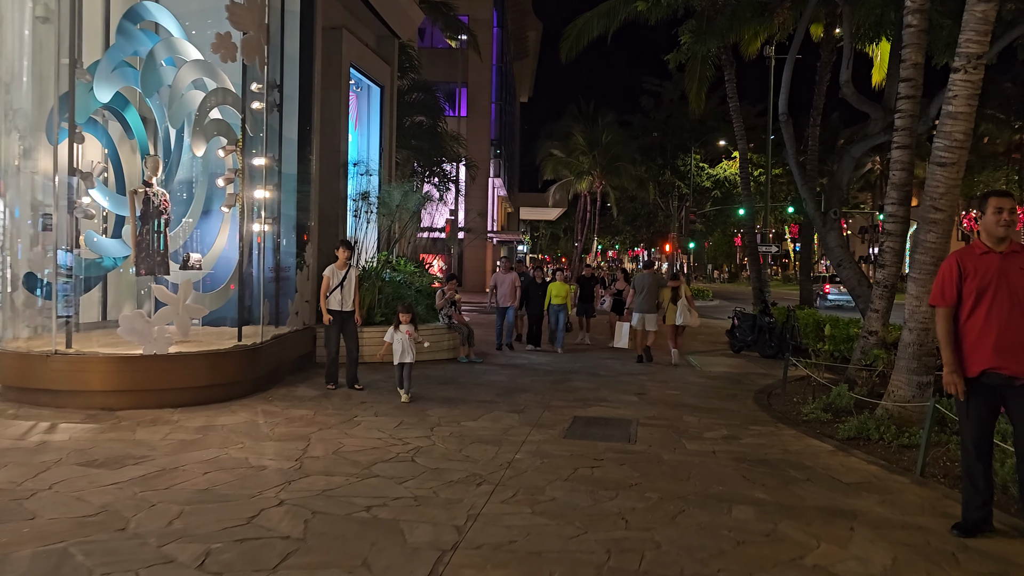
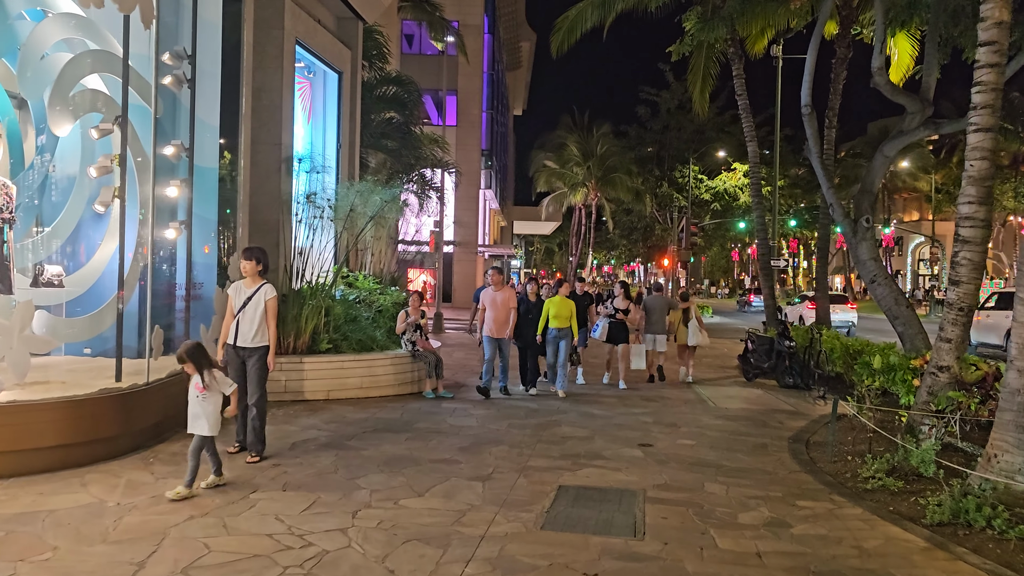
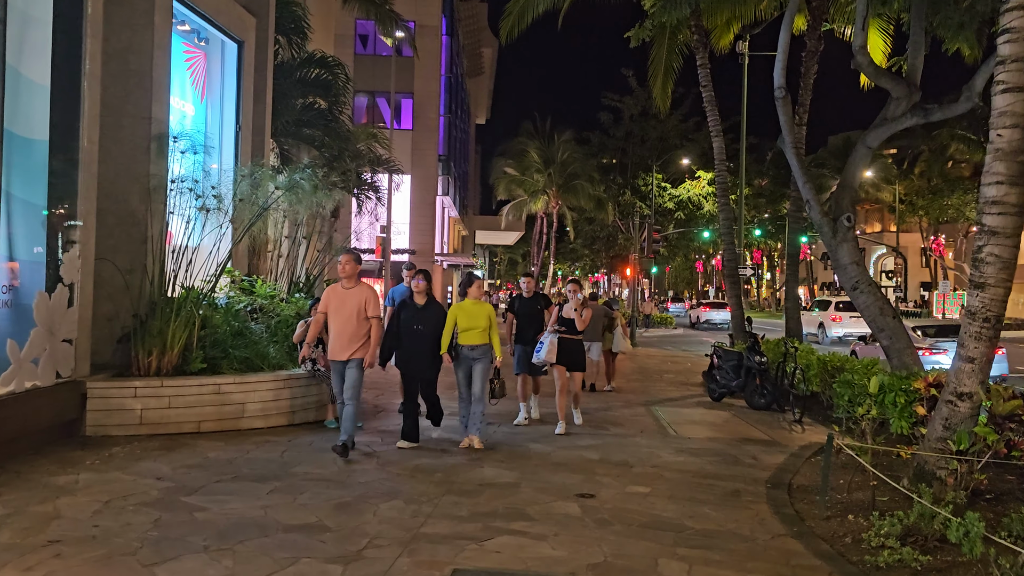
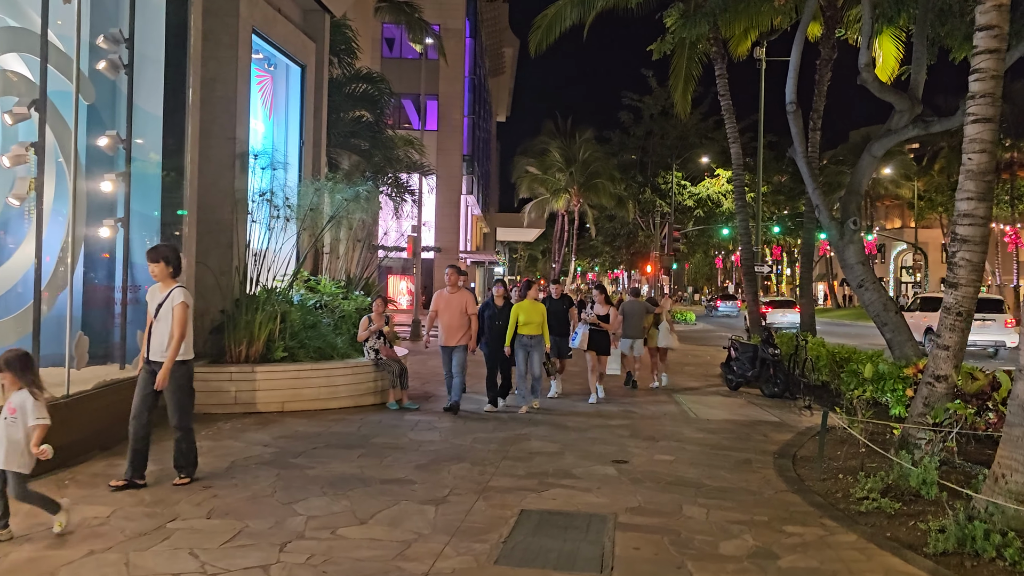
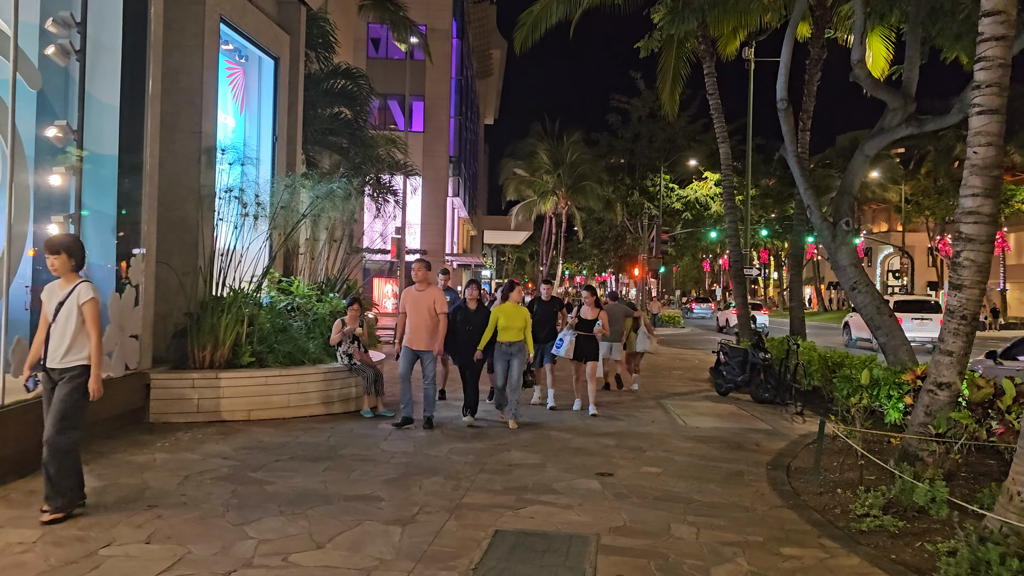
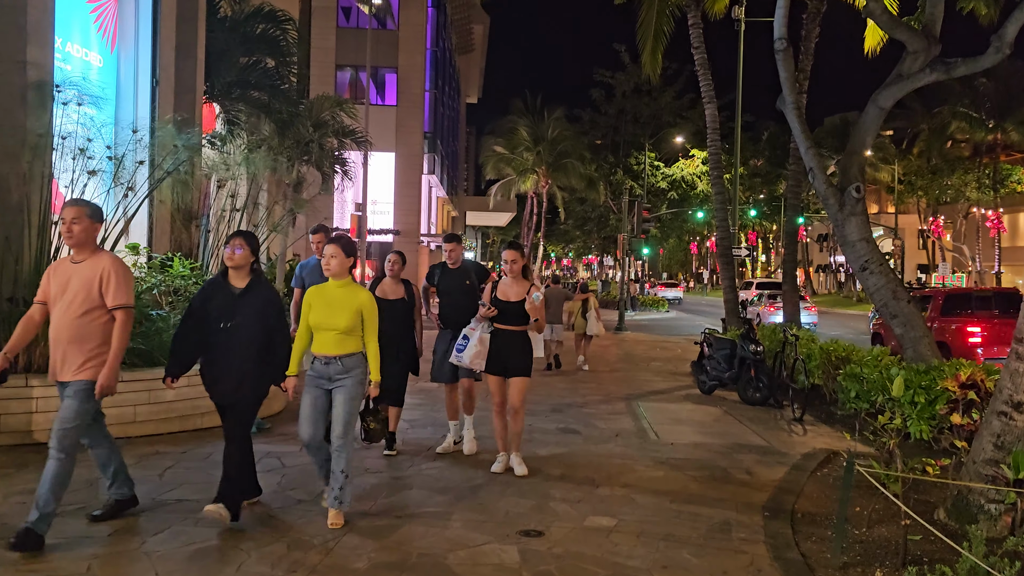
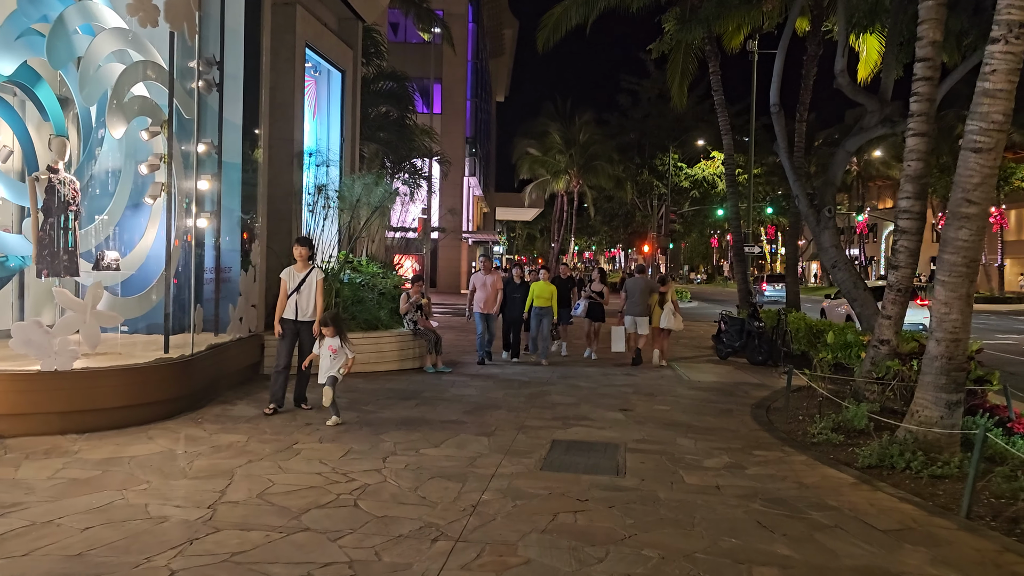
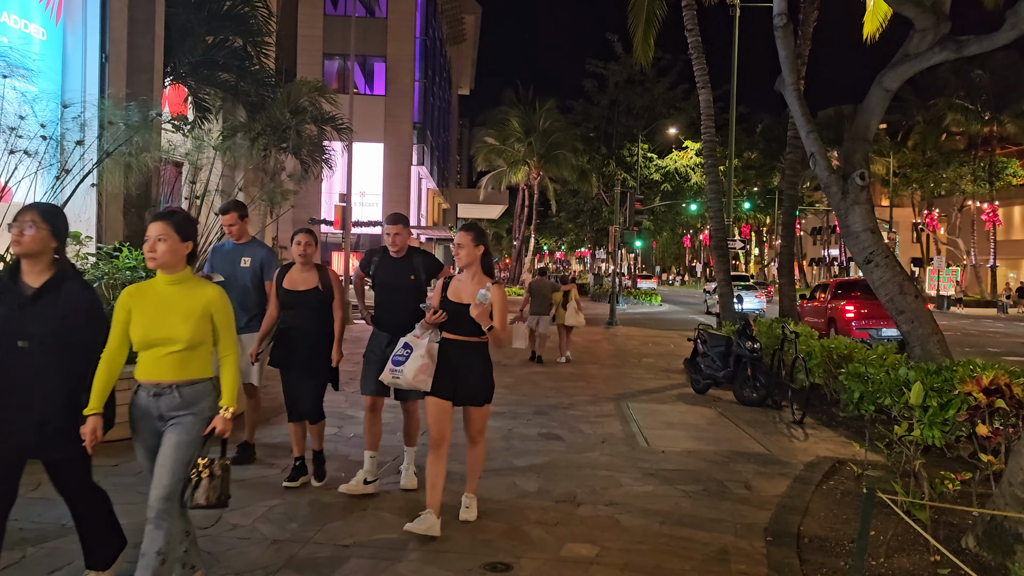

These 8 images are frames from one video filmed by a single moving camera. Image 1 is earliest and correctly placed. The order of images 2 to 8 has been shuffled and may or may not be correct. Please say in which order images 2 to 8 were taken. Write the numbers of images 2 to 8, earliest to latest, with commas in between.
7, 2, 4, 5, 3, 6, 8
